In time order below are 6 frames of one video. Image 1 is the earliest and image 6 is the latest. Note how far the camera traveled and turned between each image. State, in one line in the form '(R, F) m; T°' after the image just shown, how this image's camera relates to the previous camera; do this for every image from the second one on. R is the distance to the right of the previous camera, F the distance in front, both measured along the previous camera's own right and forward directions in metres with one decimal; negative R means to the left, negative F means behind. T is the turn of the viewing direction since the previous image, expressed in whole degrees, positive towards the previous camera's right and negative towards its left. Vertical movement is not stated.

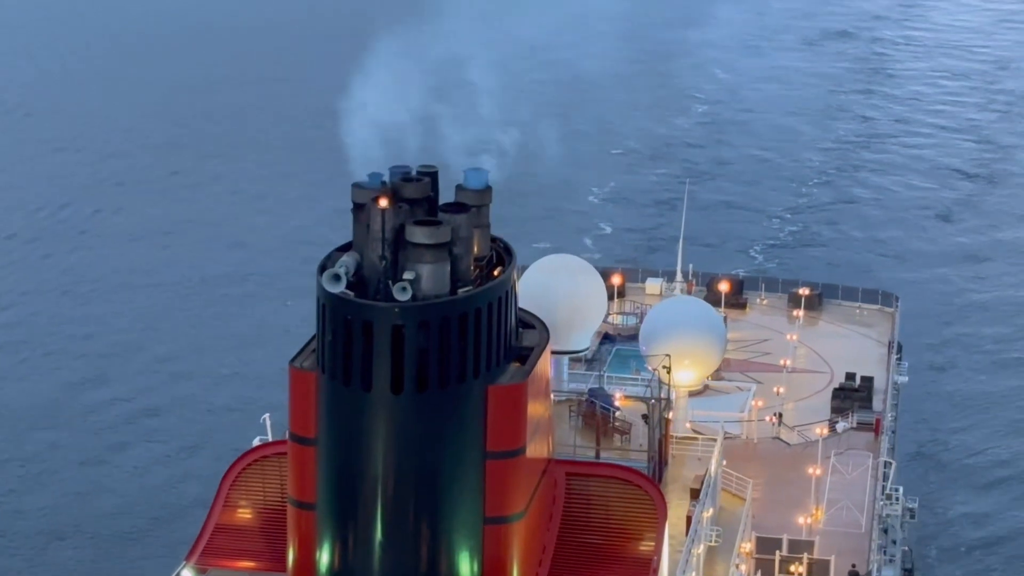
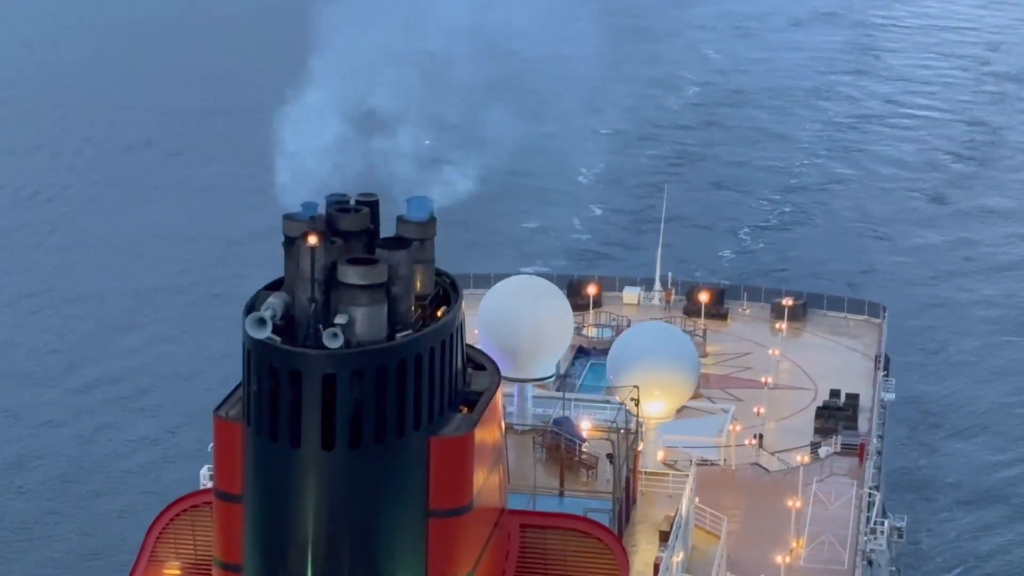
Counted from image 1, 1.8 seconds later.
(+0.4, +1.6) m; 0°
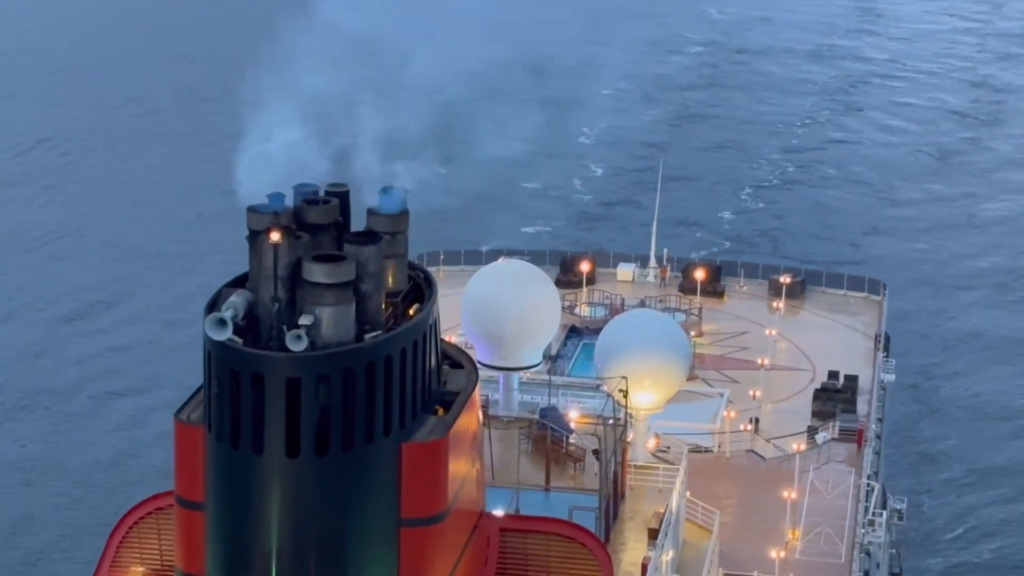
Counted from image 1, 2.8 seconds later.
(+0.2, +0.9) m; 0°
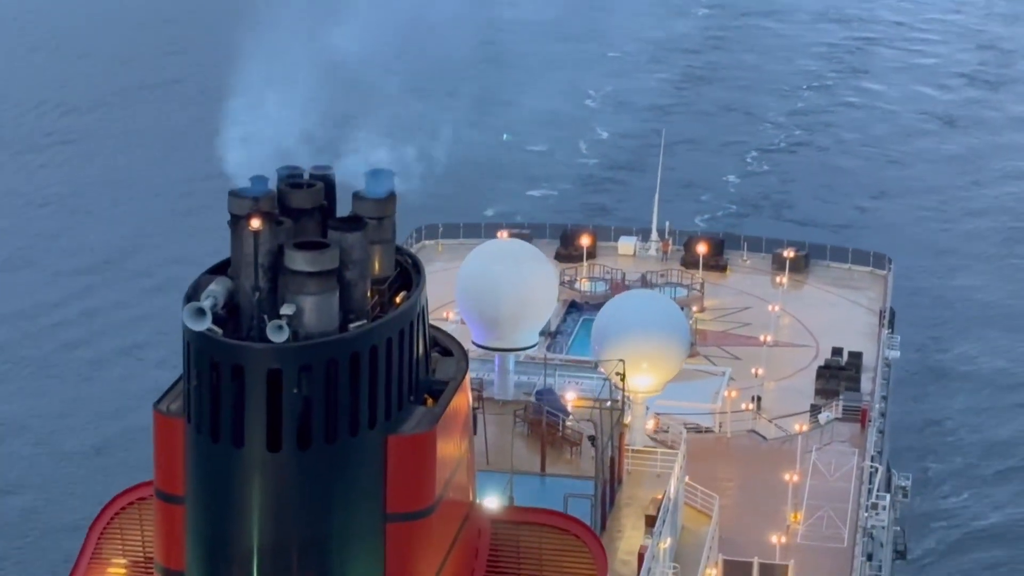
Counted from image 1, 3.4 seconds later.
(+0.1, +0.5) m; 0°
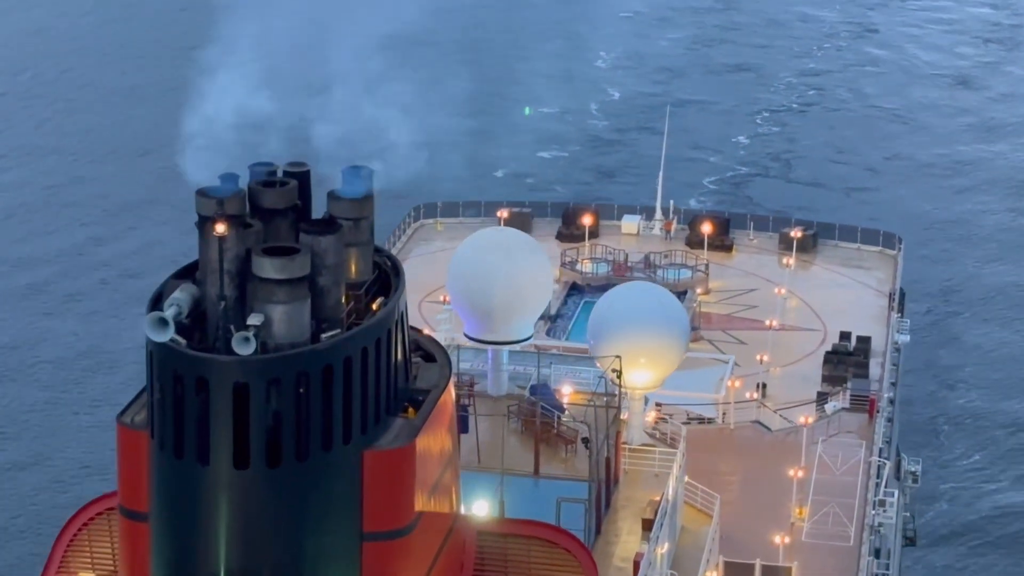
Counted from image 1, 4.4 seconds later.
(+0.2, +0.9) m; 0°
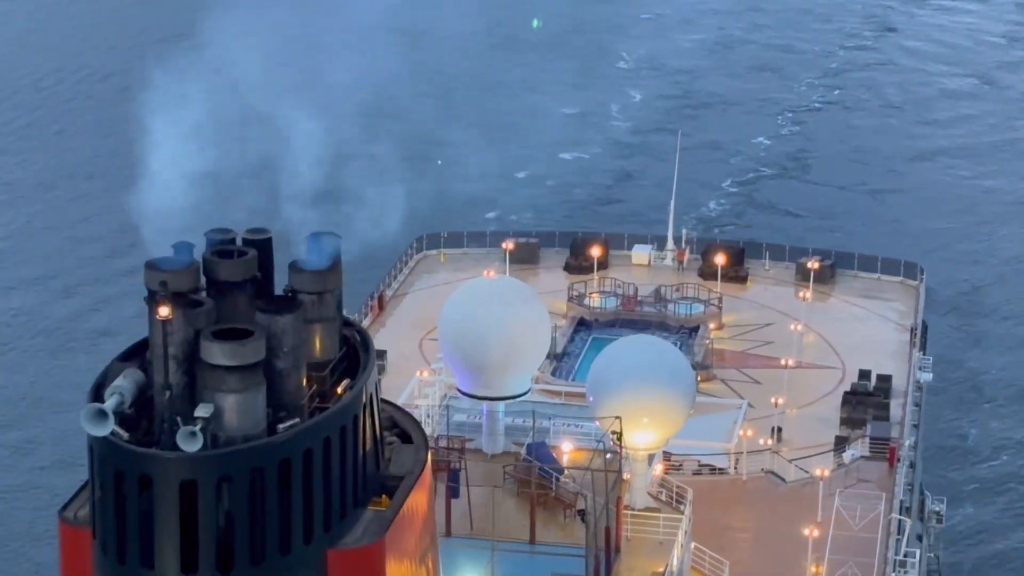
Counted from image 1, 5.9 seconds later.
(+0.3, +1.3) m; -1°
